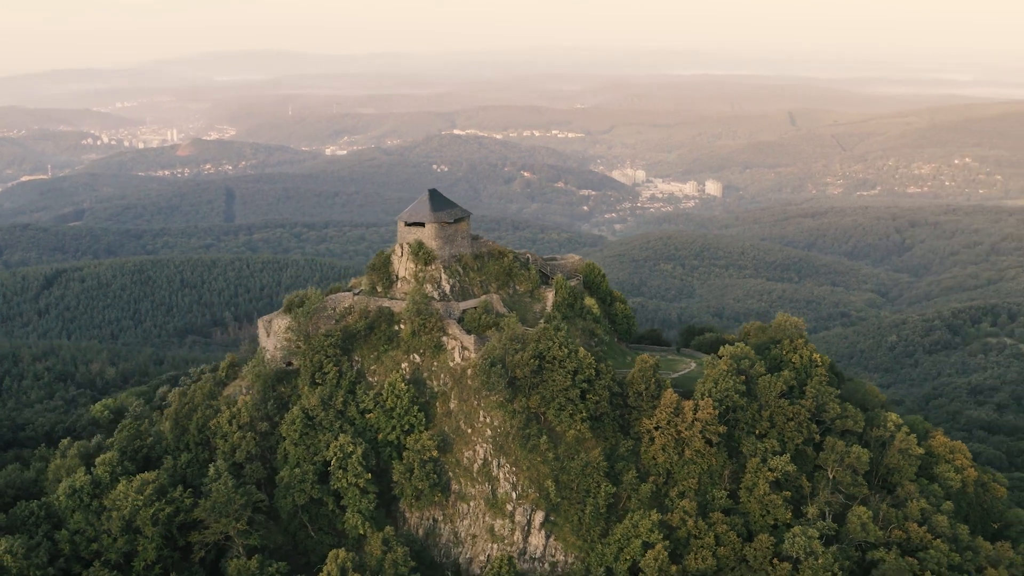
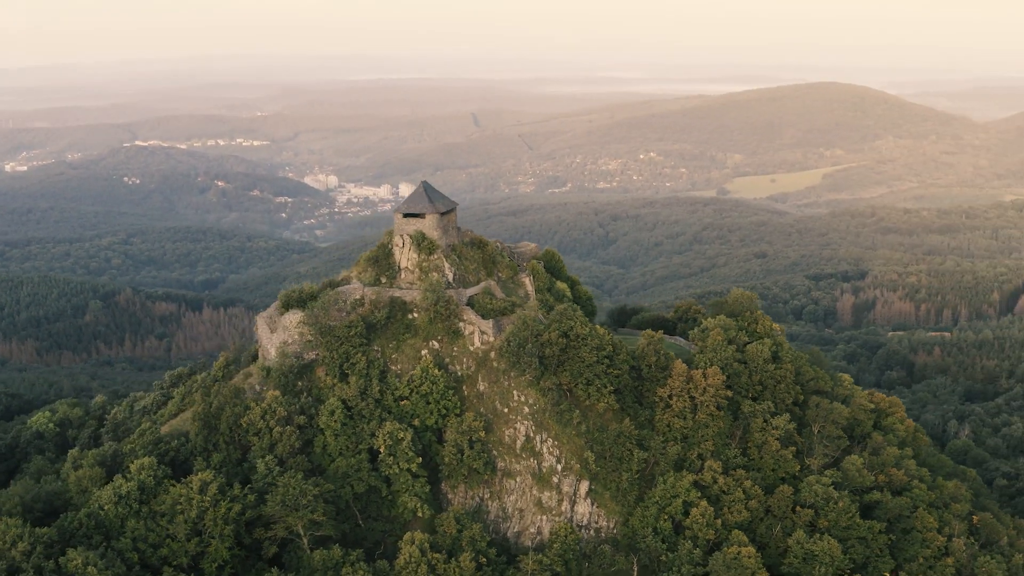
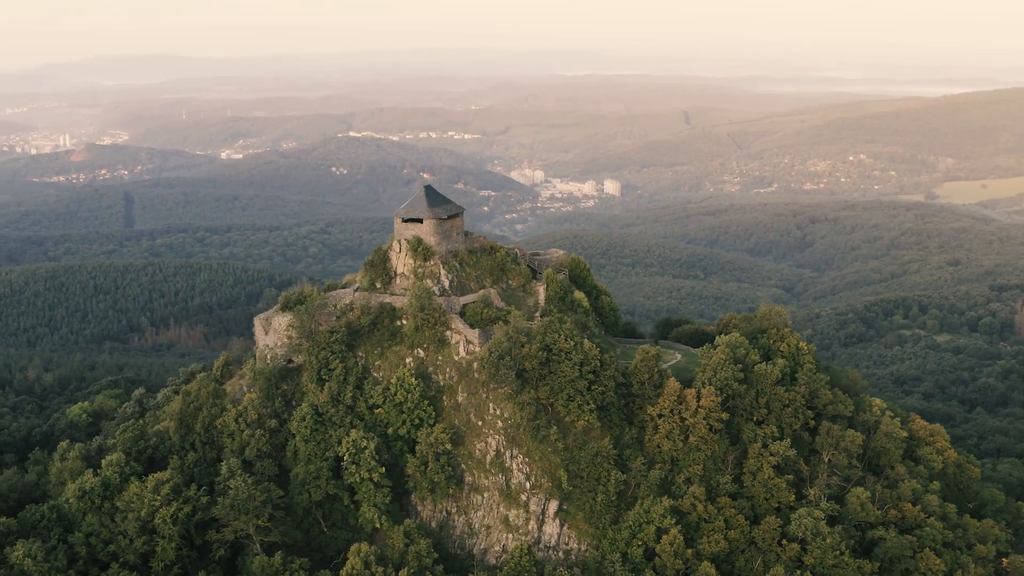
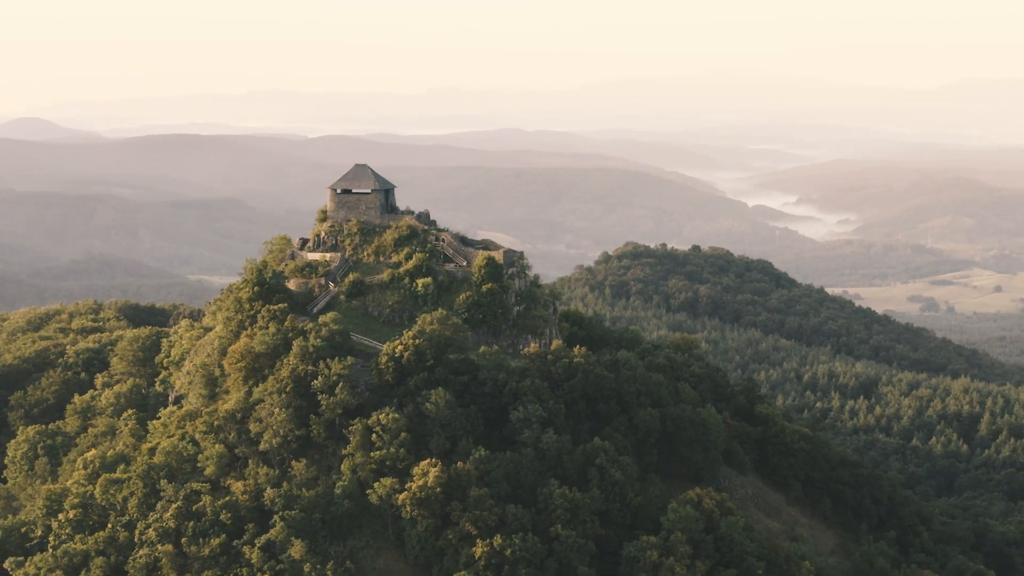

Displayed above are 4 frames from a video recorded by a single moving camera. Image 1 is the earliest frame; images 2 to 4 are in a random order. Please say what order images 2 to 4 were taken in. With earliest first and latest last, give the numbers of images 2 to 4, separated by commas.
3, 2, 4
